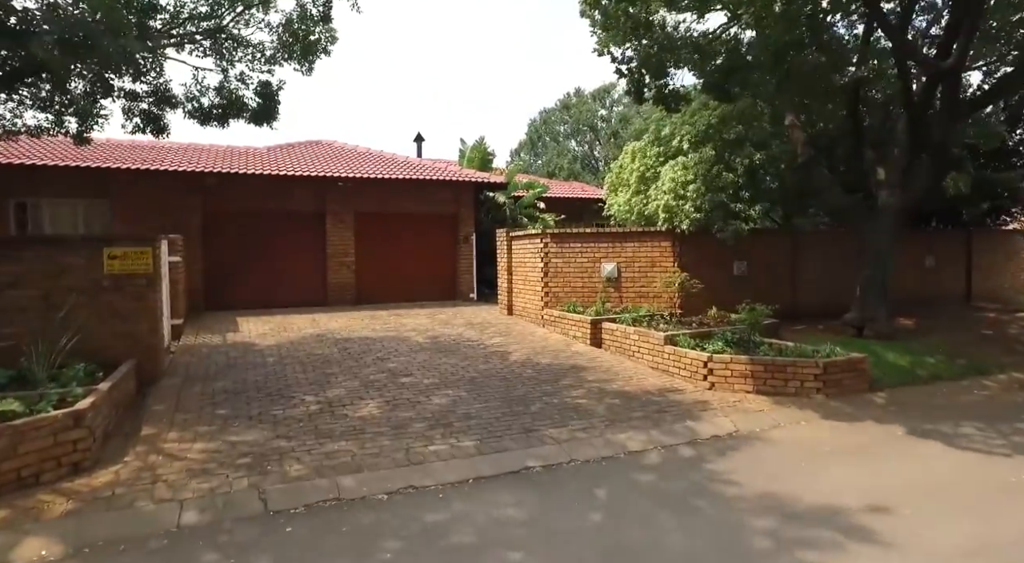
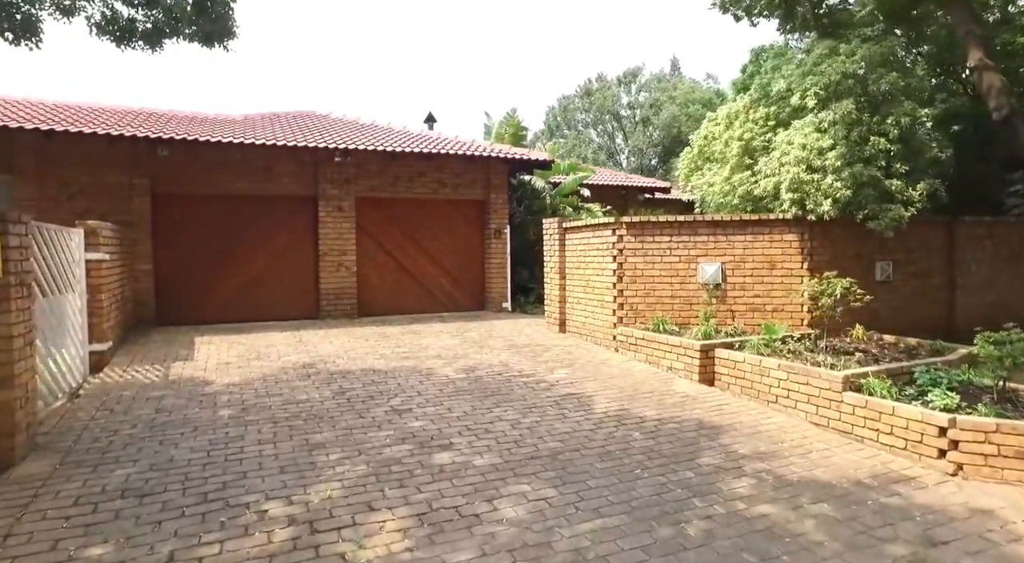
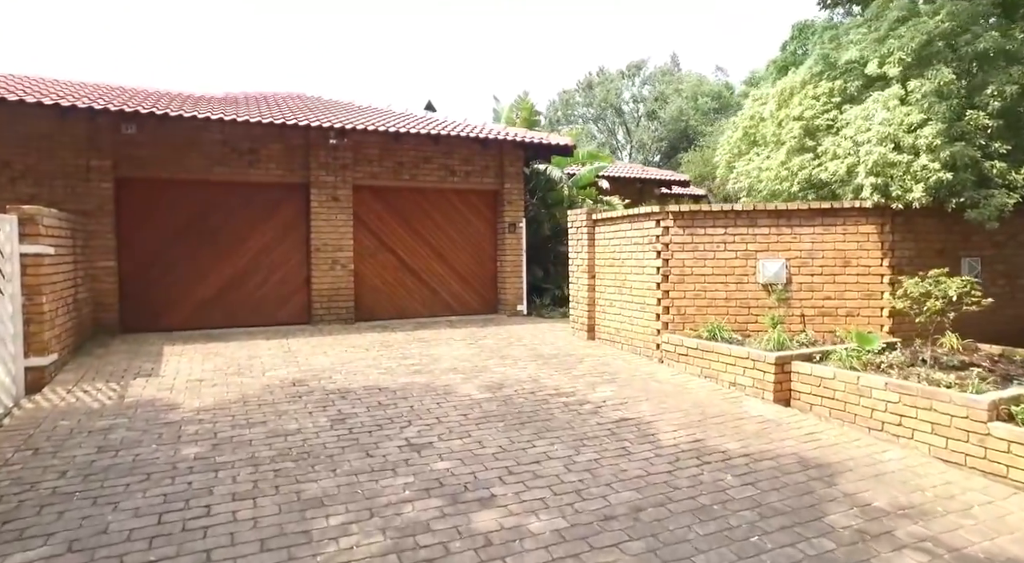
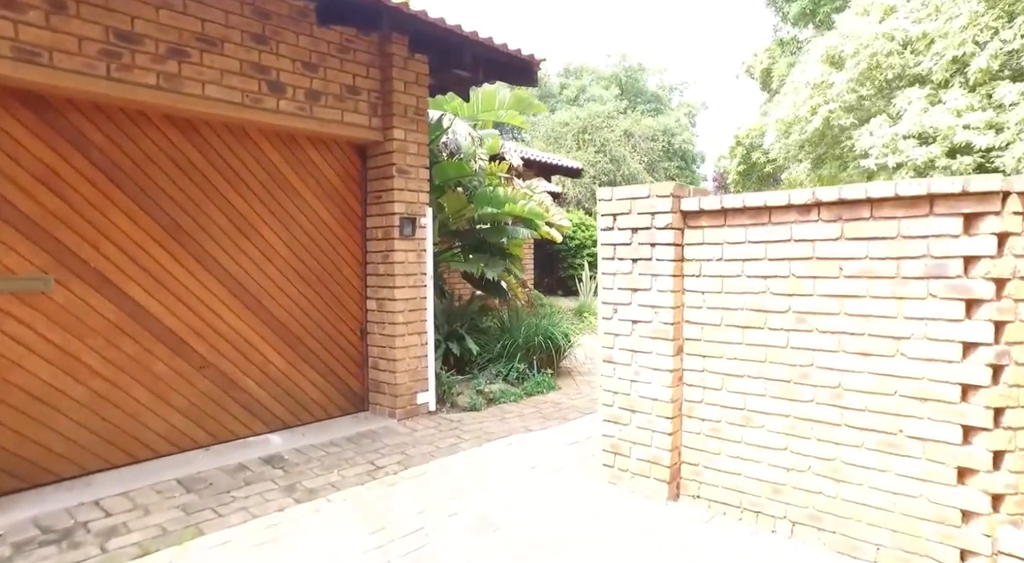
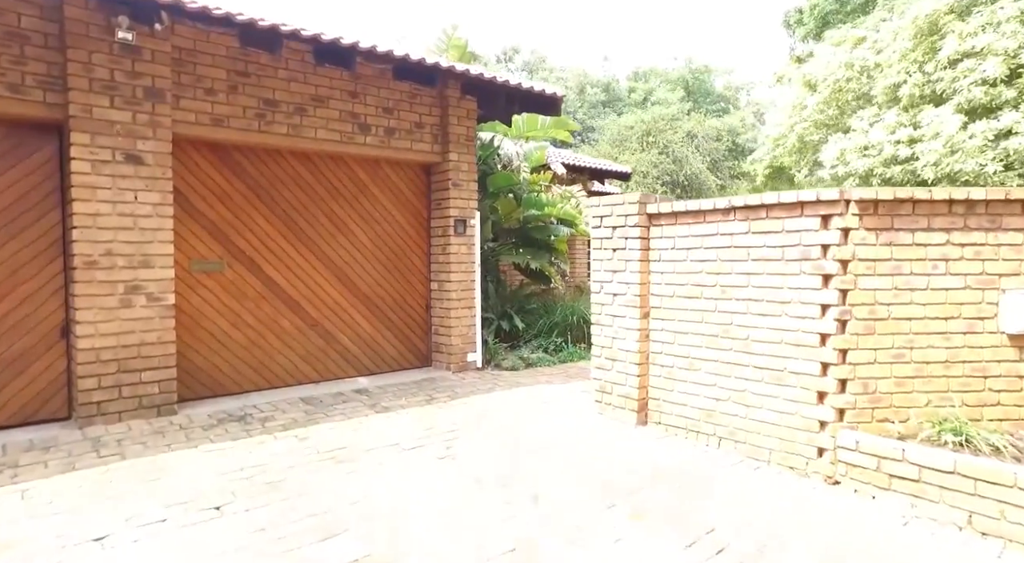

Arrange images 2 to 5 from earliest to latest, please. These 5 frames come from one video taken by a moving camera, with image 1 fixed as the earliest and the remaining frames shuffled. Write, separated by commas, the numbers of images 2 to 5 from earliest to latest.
2, 3, 5, 4
